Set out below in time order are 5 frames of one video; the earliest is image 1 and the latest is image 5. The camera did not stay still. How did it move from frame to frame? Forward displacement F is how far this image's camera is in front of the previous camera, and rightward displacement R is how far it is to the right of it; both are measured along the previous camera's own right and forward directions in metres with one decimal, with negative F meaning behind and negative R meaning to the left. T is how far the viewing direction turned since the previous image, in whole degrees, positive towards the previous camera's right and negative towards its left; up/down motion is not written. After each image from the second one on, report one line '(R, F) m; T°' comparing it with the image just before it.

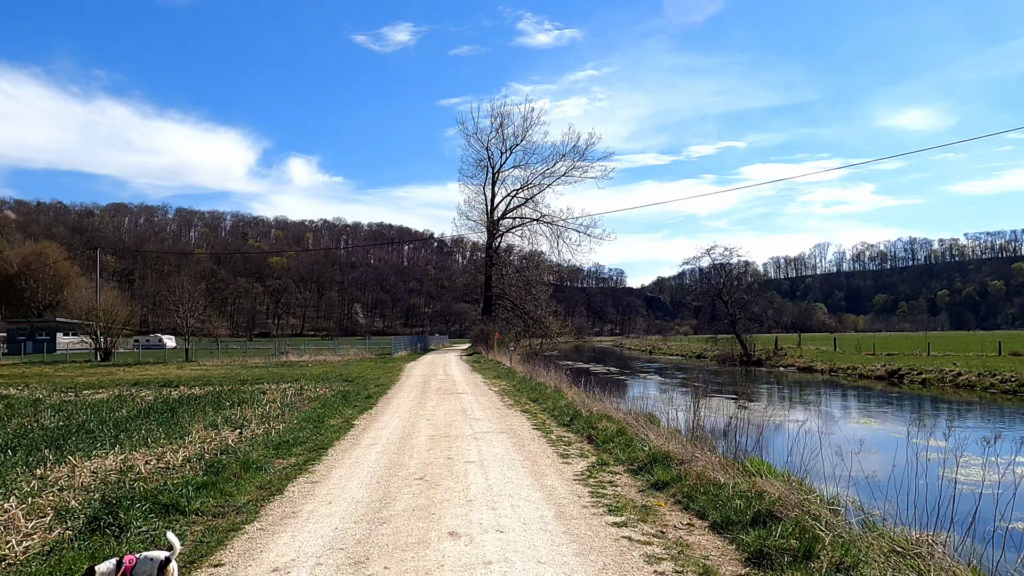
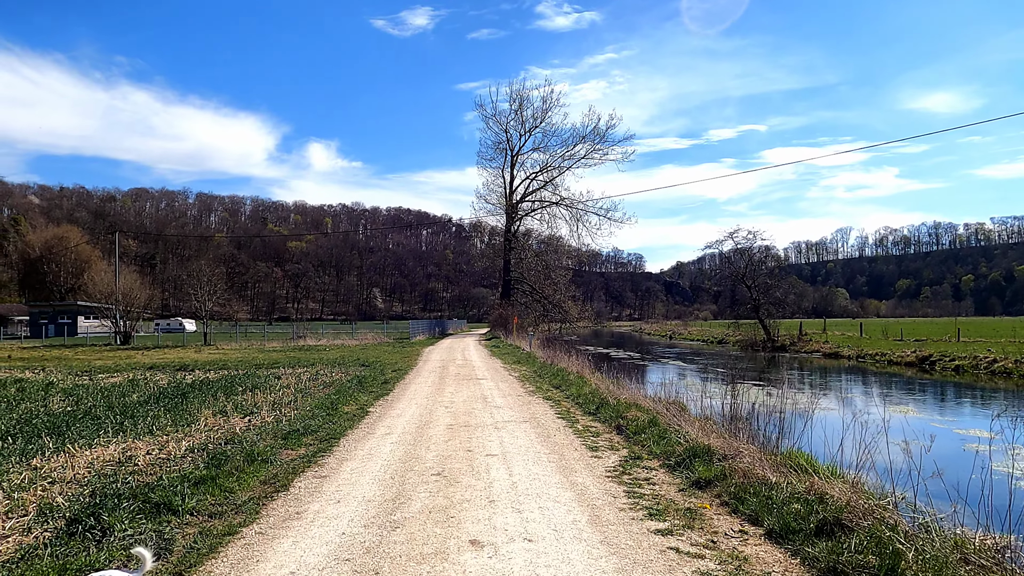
(-0.1, +0.6) m; -2°
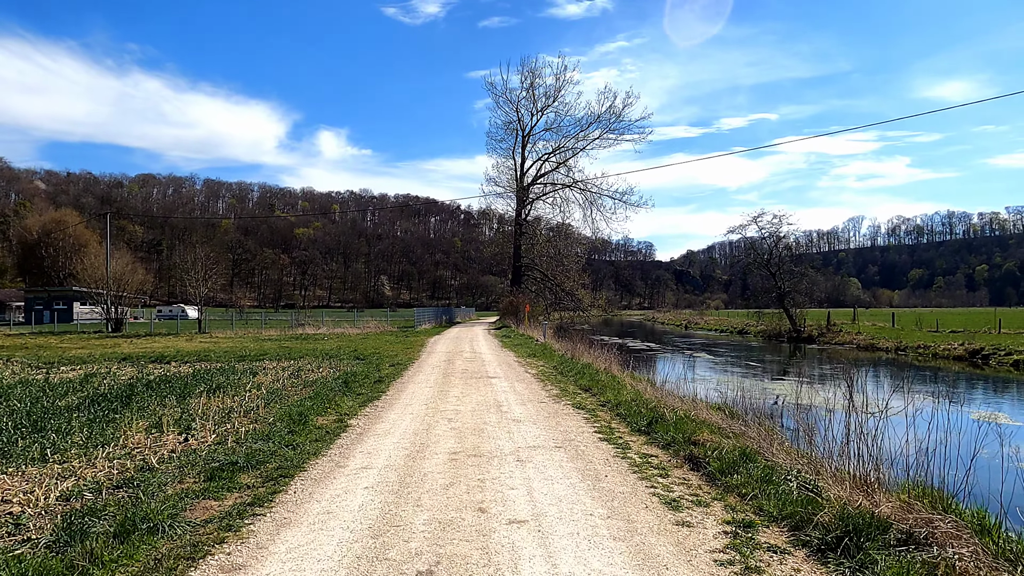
(-0.2, +2.6) m; -1°
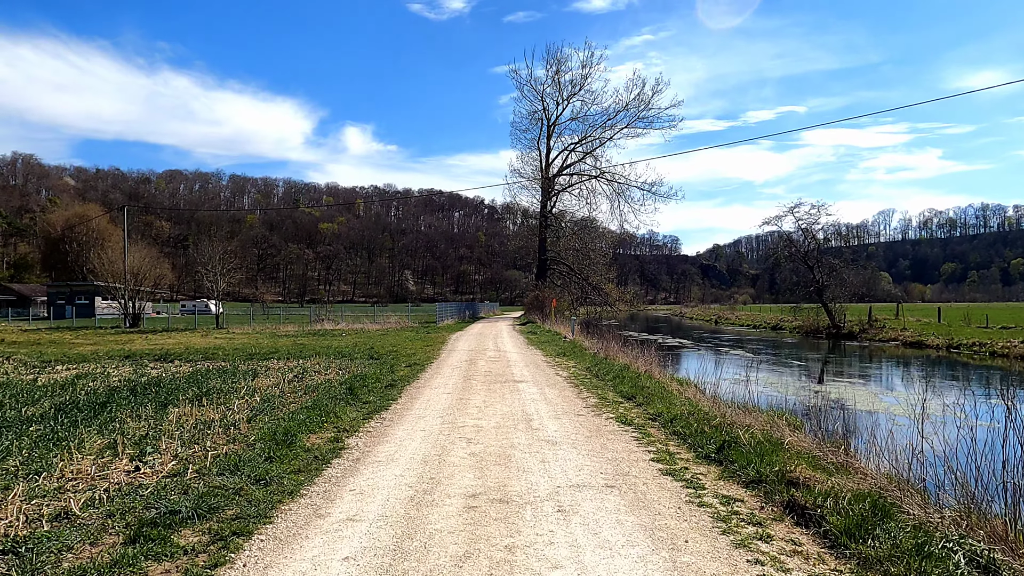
(-0.1, +1.6) m; -2°
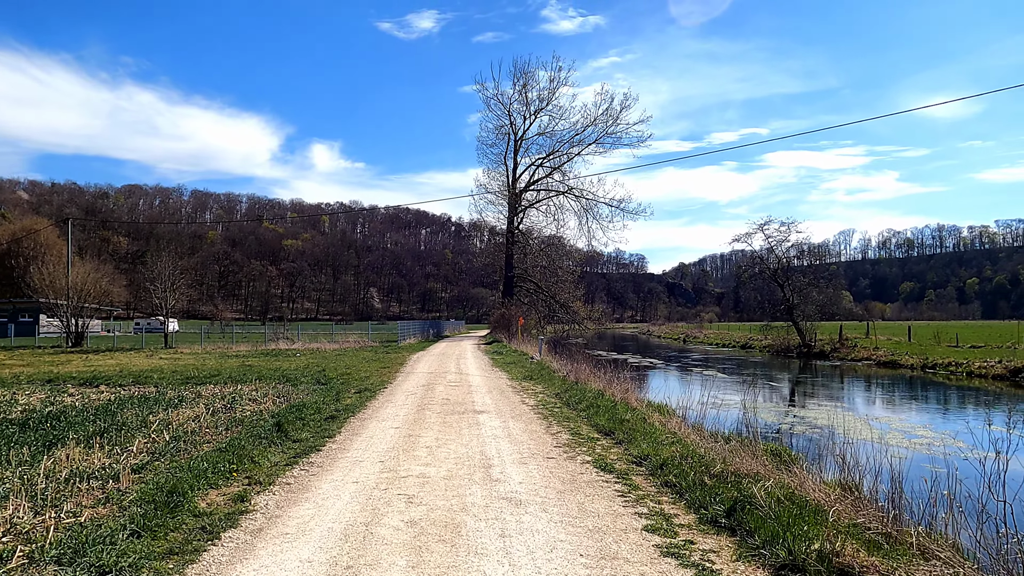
(+0.2, +1.3) m; +3°
